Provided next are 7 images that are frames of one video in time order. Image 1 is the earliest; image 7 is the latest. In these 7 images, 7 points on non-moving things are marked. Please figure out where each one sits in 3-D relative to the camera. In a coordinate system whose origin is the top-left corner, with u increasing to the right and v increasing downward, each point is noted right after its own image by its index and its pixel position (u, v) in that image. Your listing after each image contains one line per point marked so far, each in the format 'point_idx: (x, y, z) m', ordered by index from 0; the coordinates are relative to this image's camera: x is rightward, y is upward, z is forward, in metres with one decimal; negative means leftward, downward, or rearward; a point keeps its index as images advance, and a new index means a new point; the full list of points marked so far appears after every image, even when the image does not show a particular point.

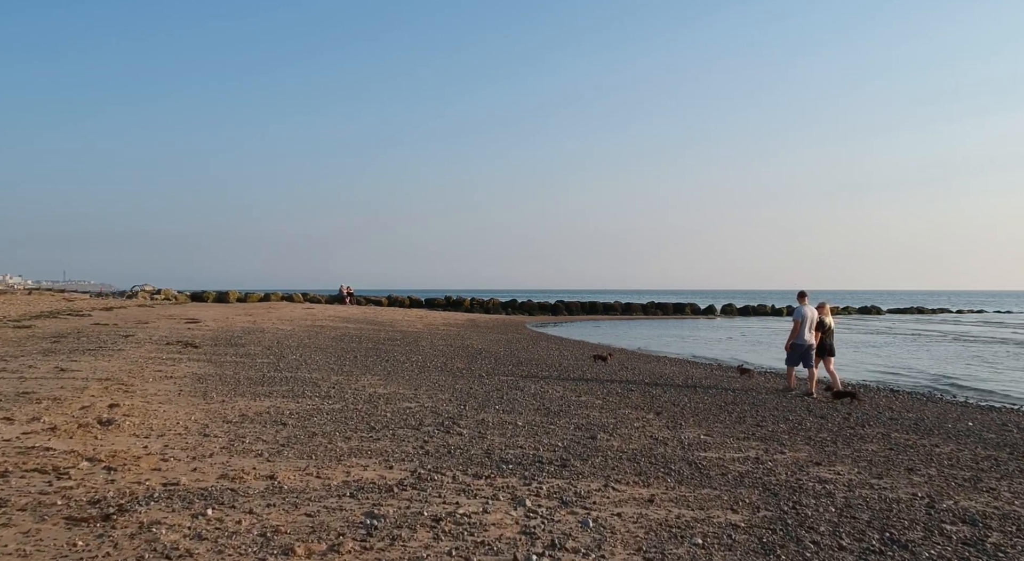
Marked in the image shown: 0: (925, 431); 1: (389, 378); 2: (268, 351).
0: (+3.4, -1.2, +6.7) m
1: (-1.2, -1.0, +8.0) m
2: (-3.3, -1.0, +10.8) m
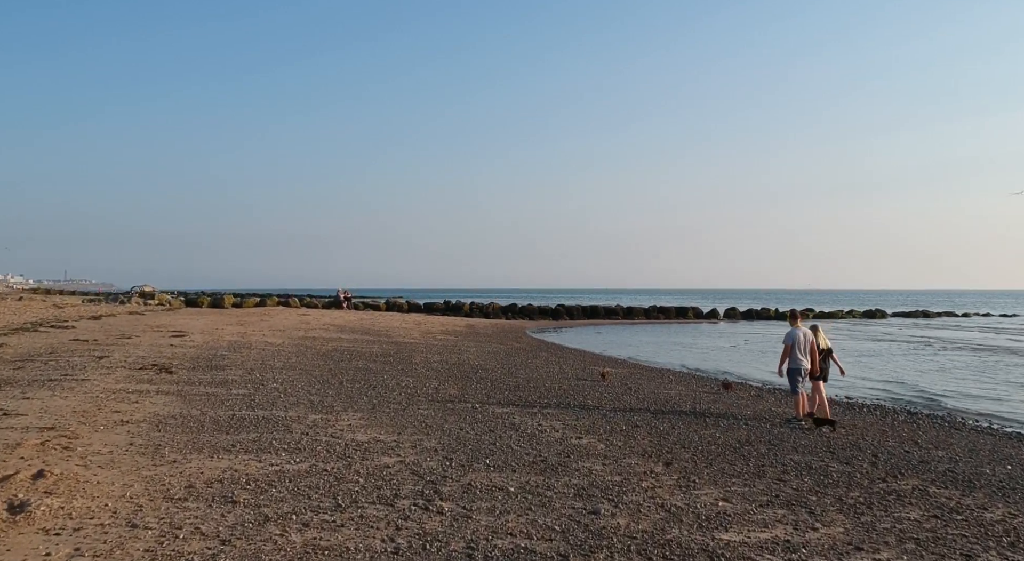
0: (+3.3, -1.5, +6.0) m
1: (-1.3, -1.2, +7.4) m
2: (-3.3, -1.2, +10.1) m
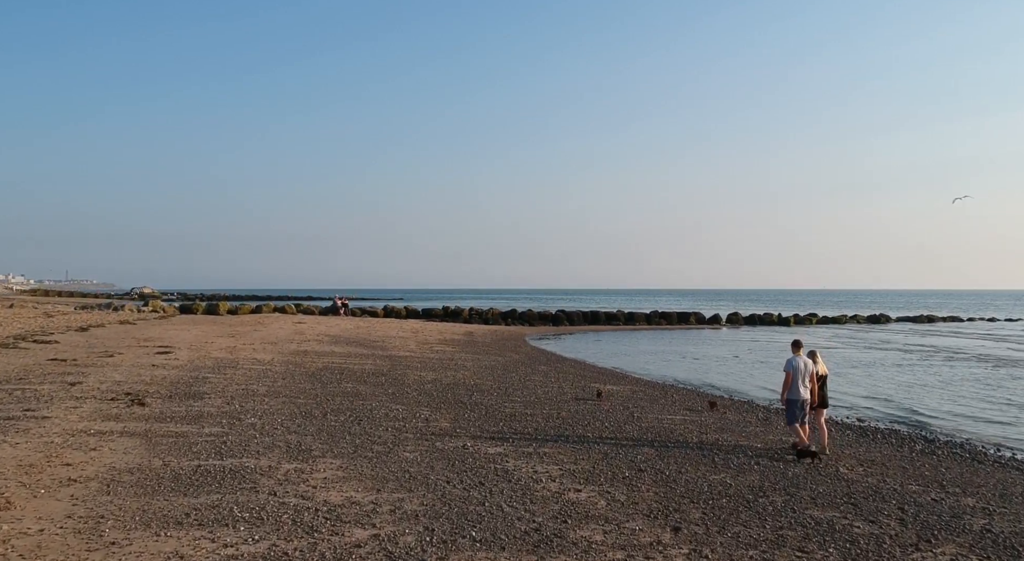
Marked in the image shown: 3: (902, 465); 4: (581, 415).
0: (+3.3, -1.8, +5.4) m
1: (-1.3, -1.5, +6.8) m
2: (-3.4, -1.5, +9.5) m
3: (+4.4, -2.1, +9.1) m
4: (+1.0, -1.9, +11.4) m
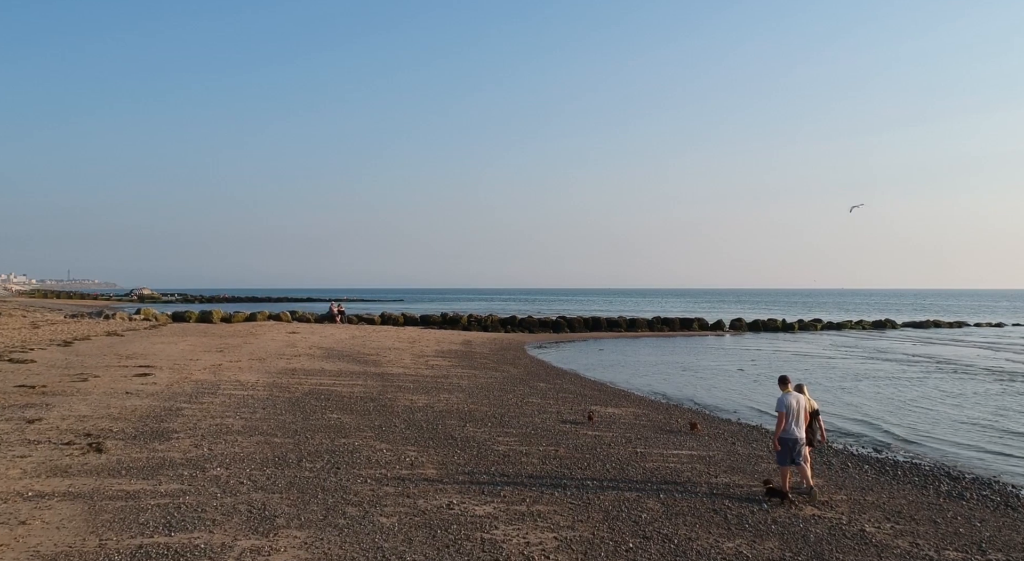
0: (+3.2, -2.1, +4.6) m
1: (-1.4, -1.9, +6.0) m
2: (-3.5, -1.9, +8.7) m
3: (+4.3, -2.4, +8.3) m
4: (+0.9, -2.3, +10.6) m
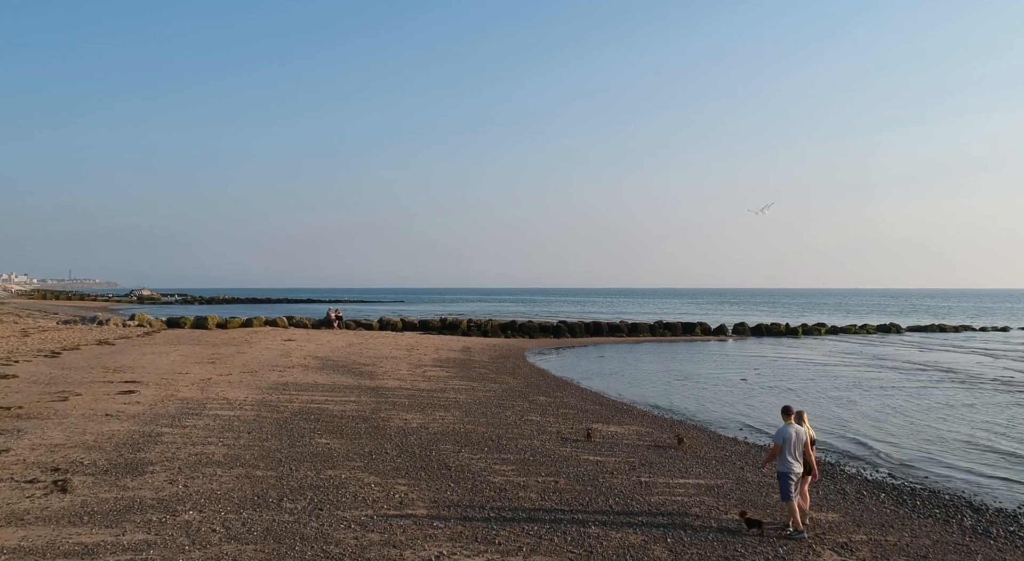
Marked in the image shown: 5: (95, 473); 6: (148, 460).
0: (+3.2, -2.4, +4.0) m
1: (-1.5, -2.1, +5.4) m
2: (-3.5, -2.1, +8.1) m
3: (+4.2, -2.7, +7.7) m
4: (+0.9, -2.5, +10.0) m
5: (-4.5, -2.1, +8.8) m
6: (-4.3, -2.1, +9.7) m
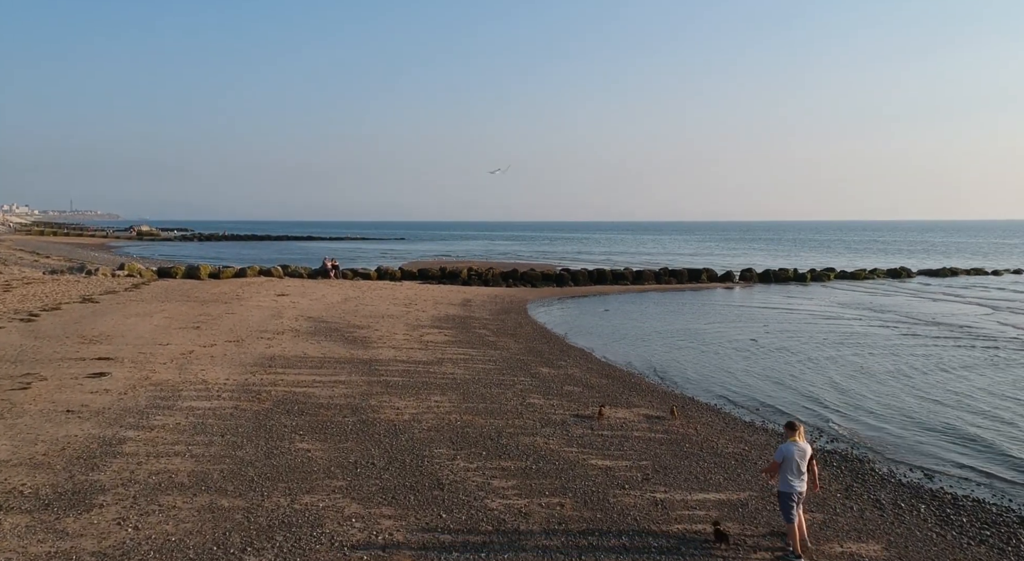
0: (+3.1, -2.9, +2.9) m
1: (-1.5, -2.5, +4.3) m
2: (-3.5, -2.2, +7.0) m
3: (+4.2, -2.9, +6.6) m
4: (+0.9, -2.5, +8.9) m
5: (-4.5, -2.2, +7.7) m
6: (-4.3, -2.1, +8.5) m
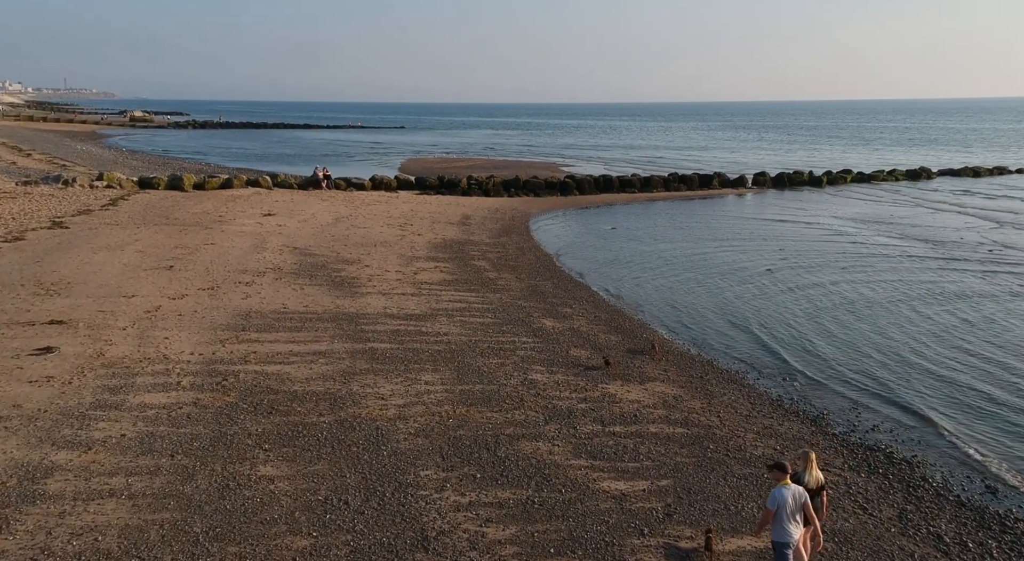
0: (+3.1, -3.9, +1.4) m
1: (-1.5, -3.3, +2.8) m
2: (-3.5, -2.7, +5.5) m
3: (+4.2, -3.4, +5.1) m
4: (+0.9, -2.7, +7.4) m
5: (-4.5, -2.5, +6.1) m
6: (-4.3, -2.4, +7.0) m
